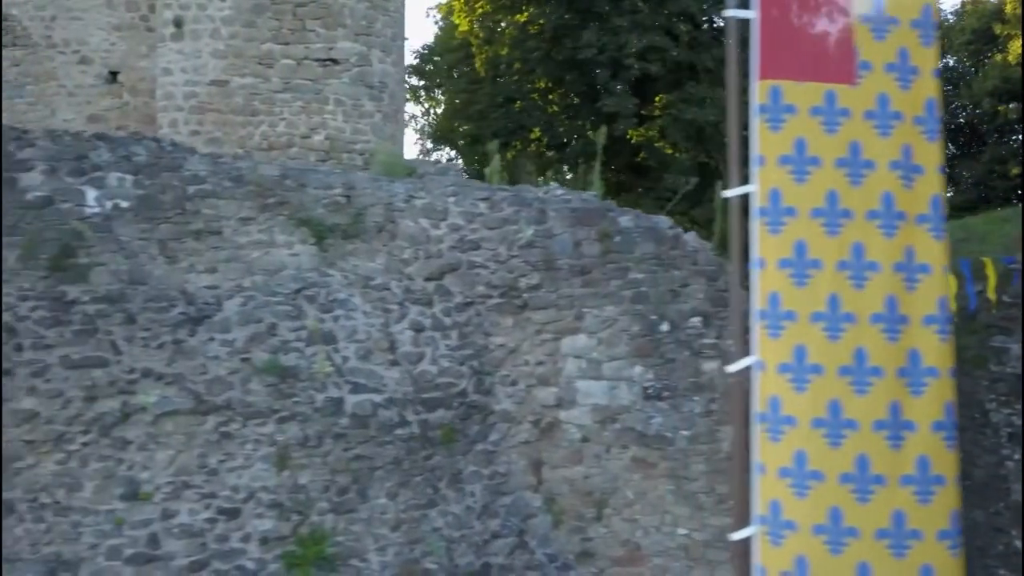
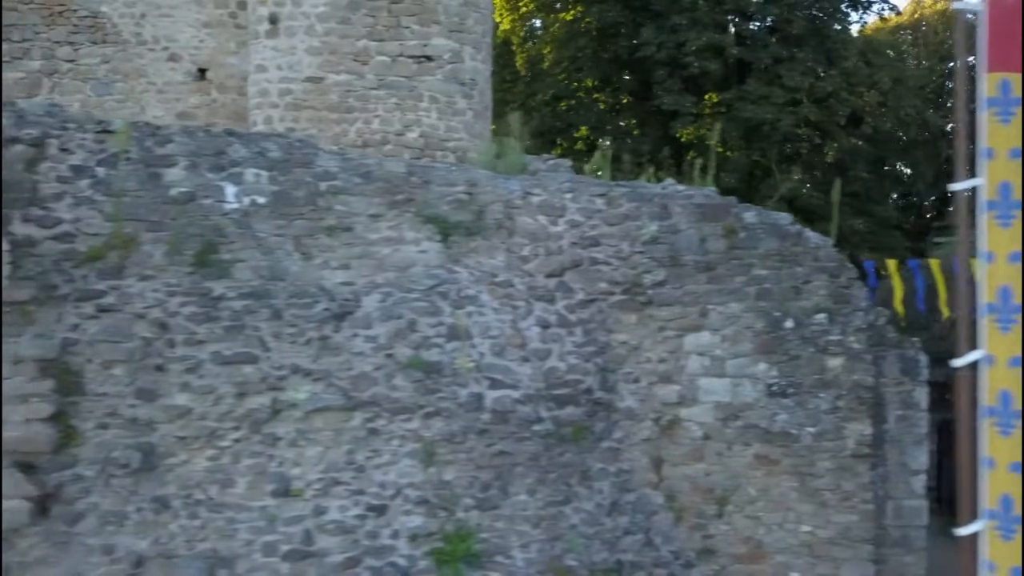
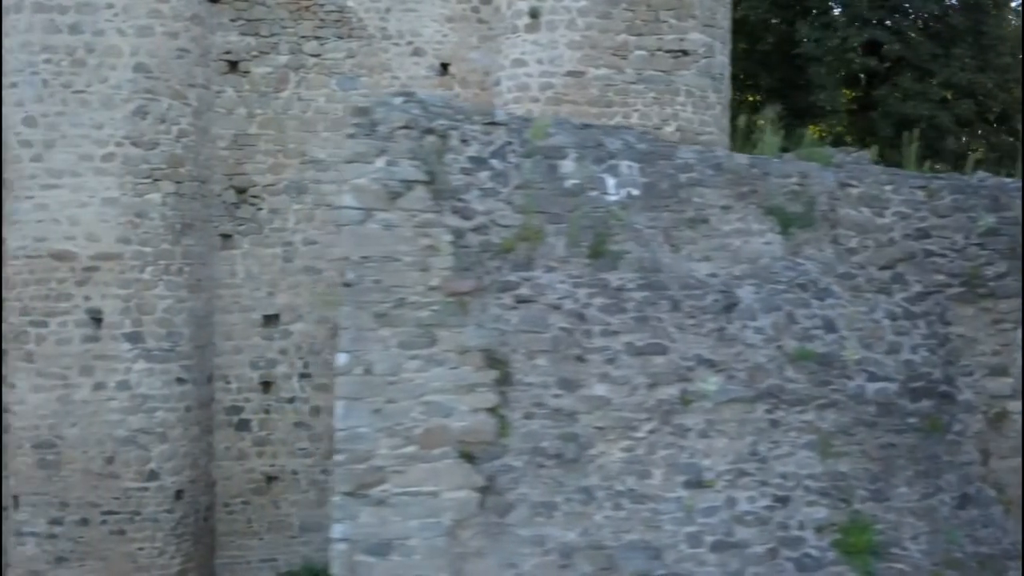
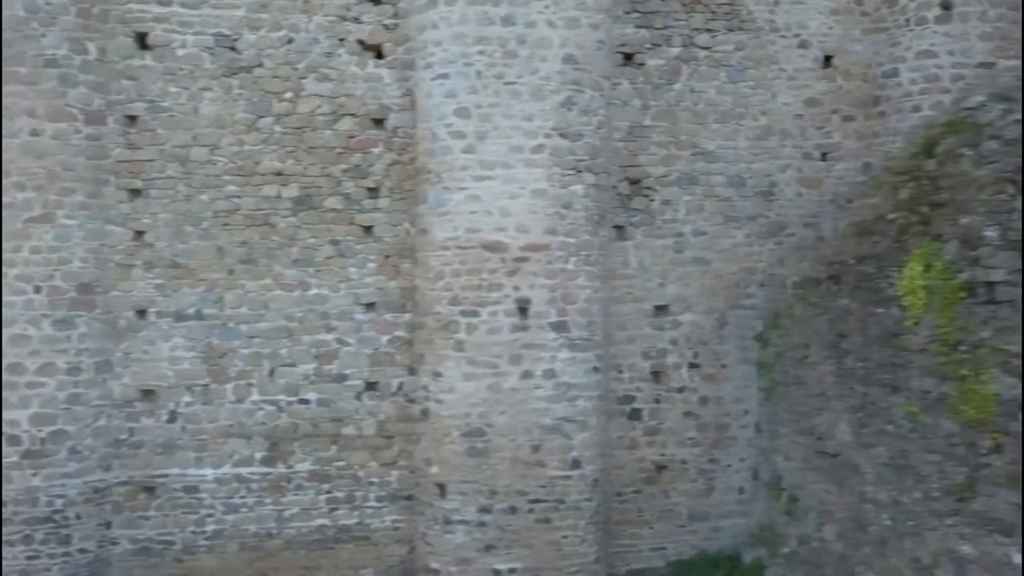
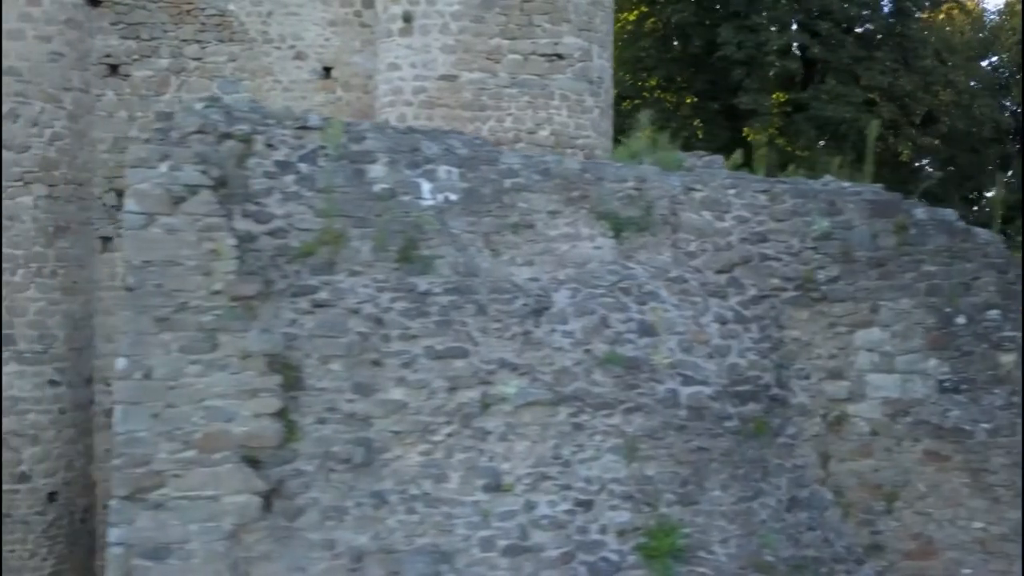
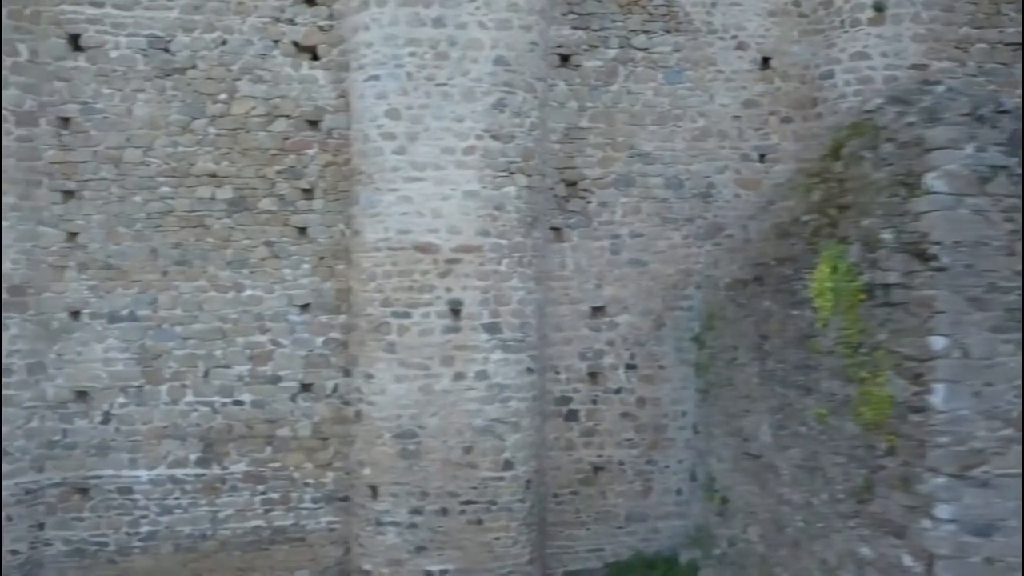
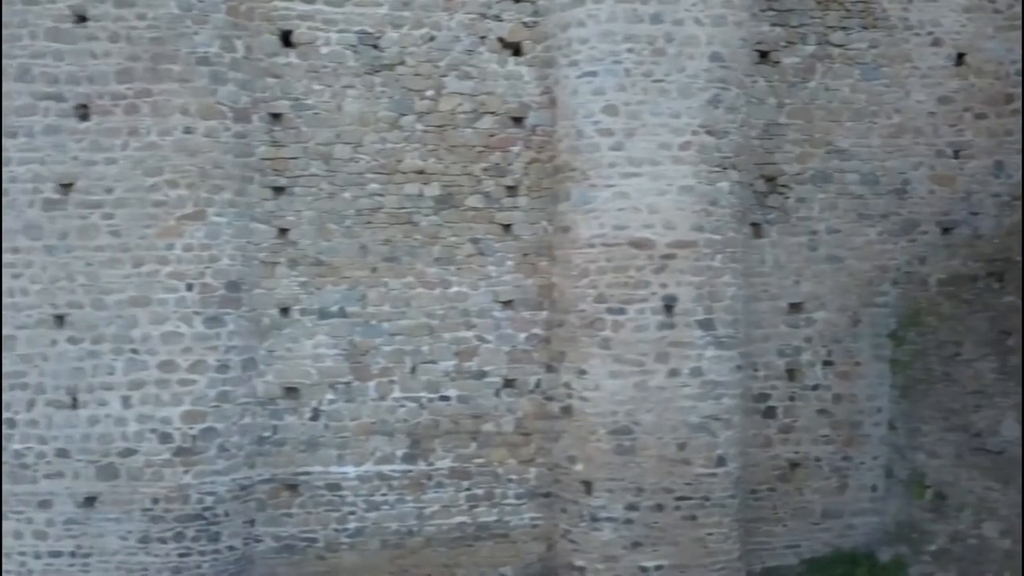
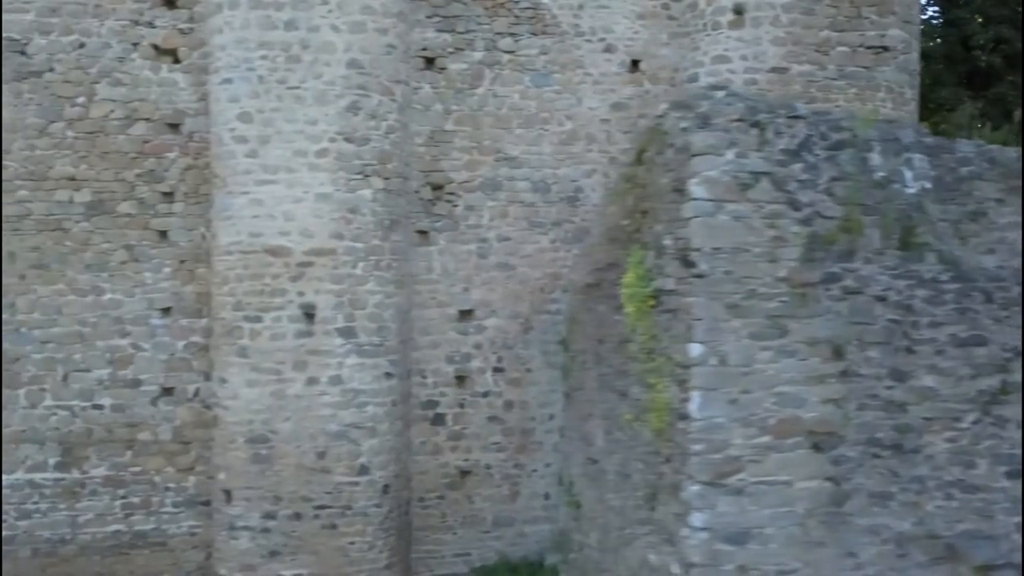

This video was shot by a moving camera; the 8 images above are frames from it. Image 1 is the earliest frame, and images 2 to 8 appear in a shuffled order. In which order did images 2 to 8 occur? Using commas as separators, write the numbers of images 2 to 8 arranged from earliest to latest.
2, 5, 3, 8, 6, 4, 7
